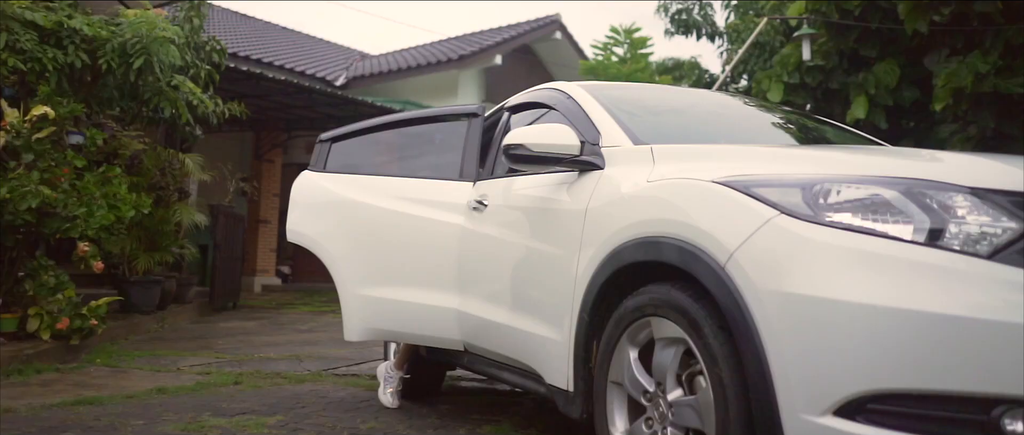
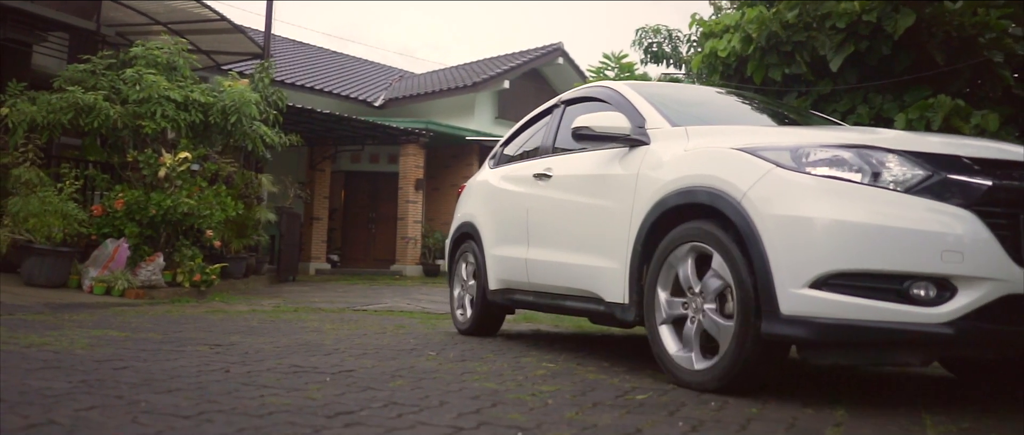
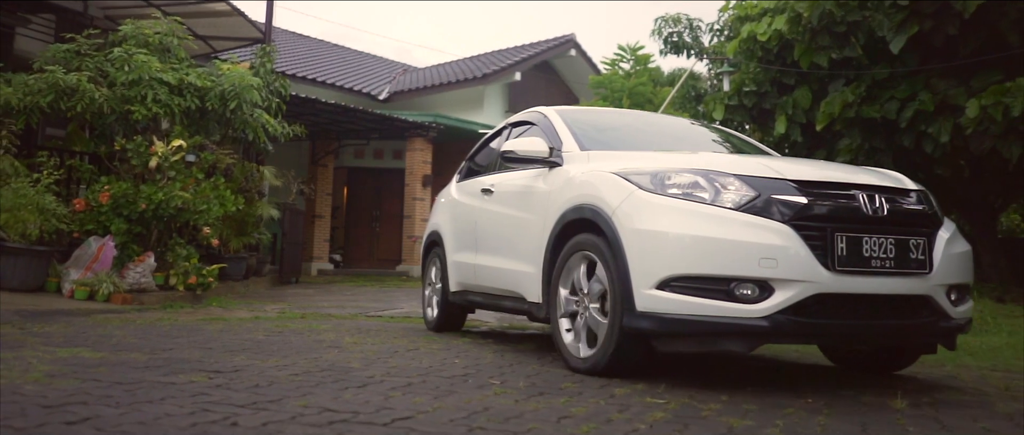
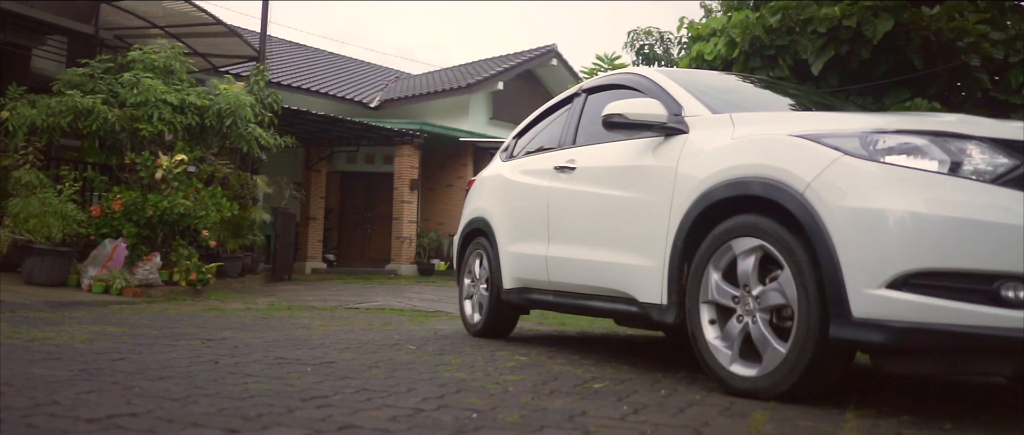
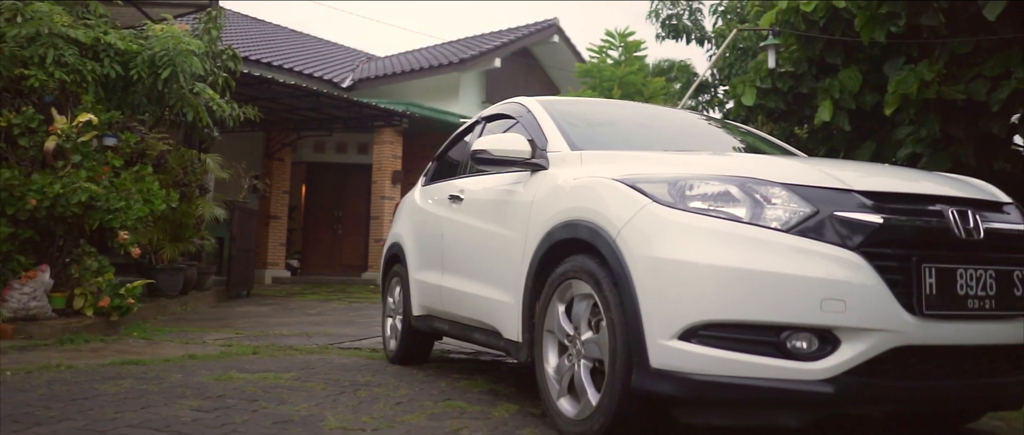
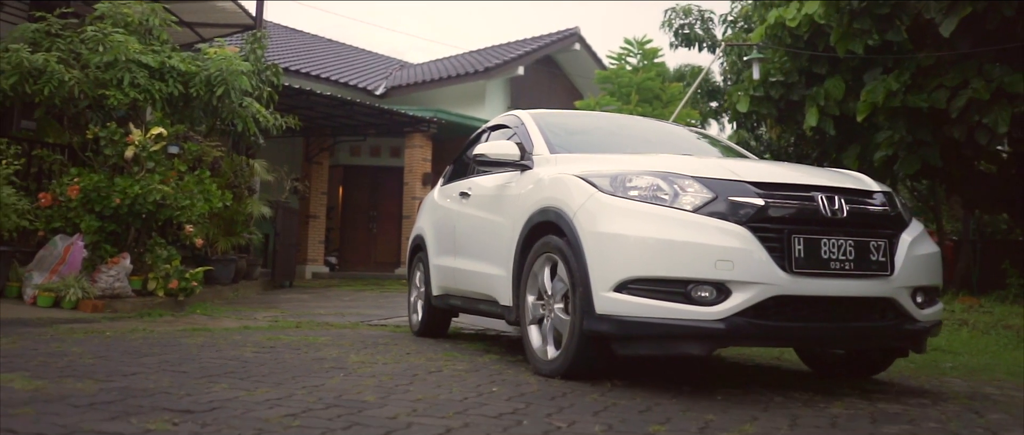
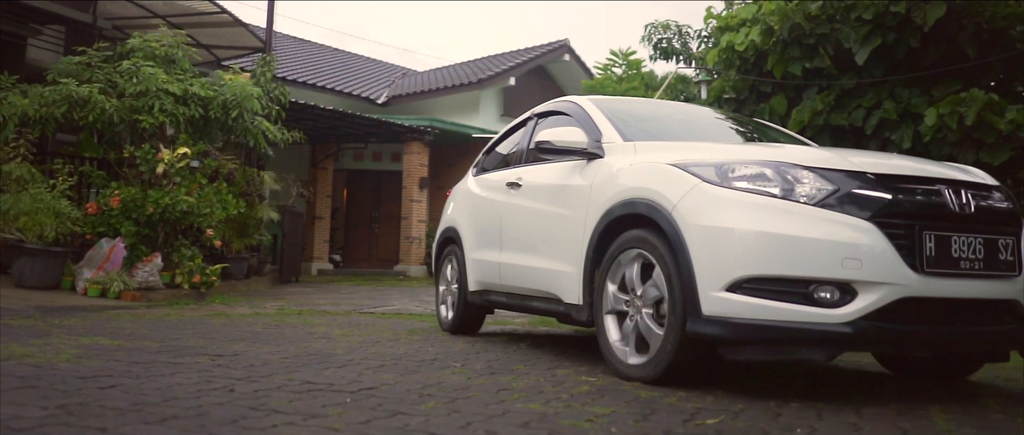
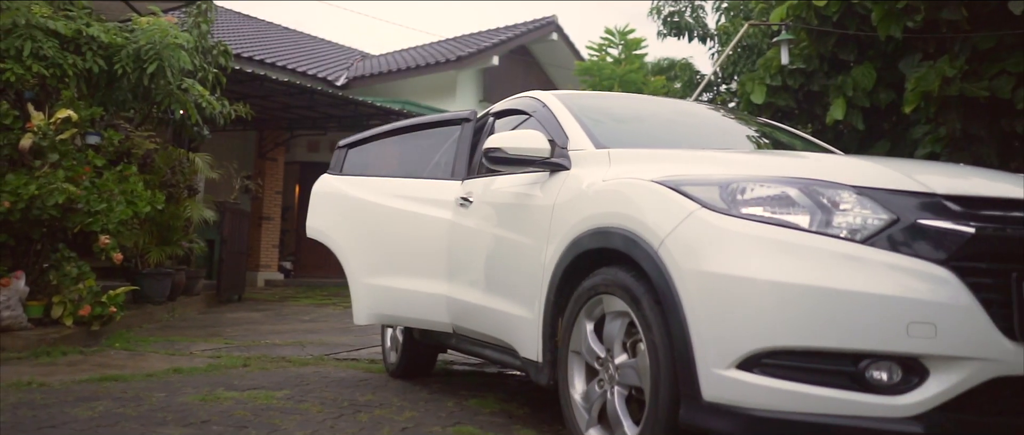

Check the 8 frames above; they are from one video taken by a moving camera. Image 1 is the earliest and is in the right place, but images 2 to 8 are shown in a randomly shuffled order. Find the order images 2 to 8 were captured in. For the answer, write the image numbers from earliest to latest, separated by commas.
8, 5, 6, 3, 7, 2, 4
